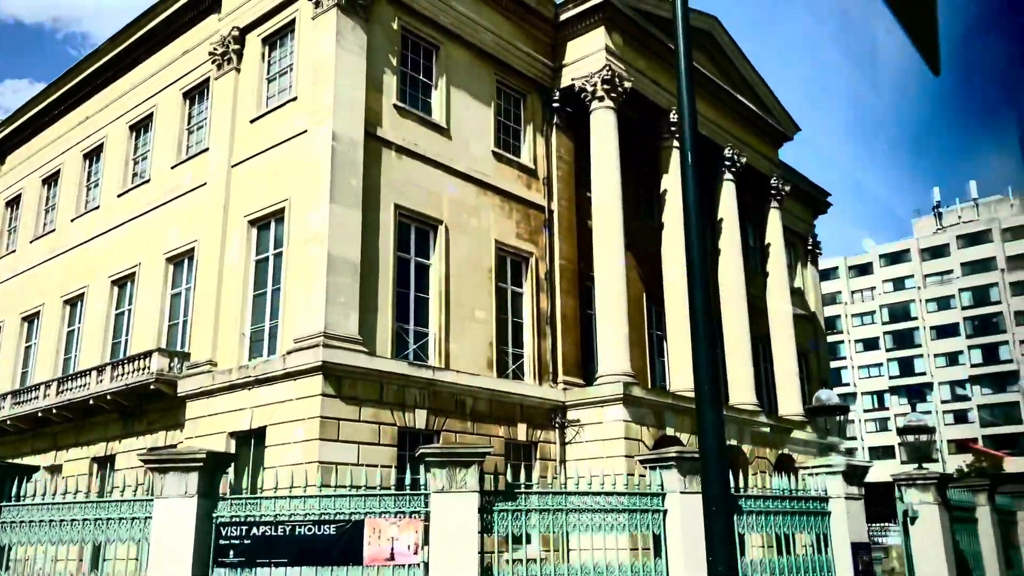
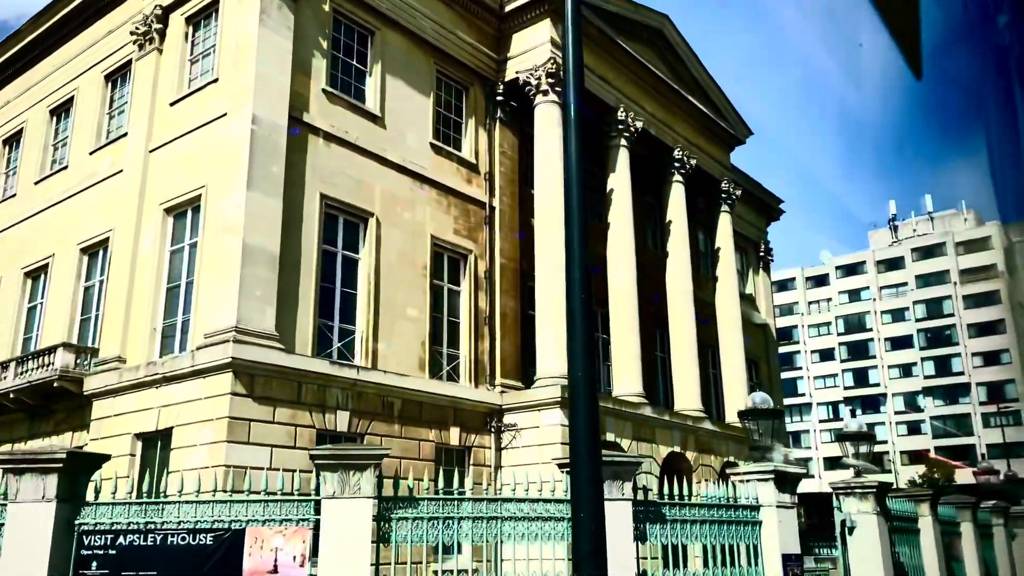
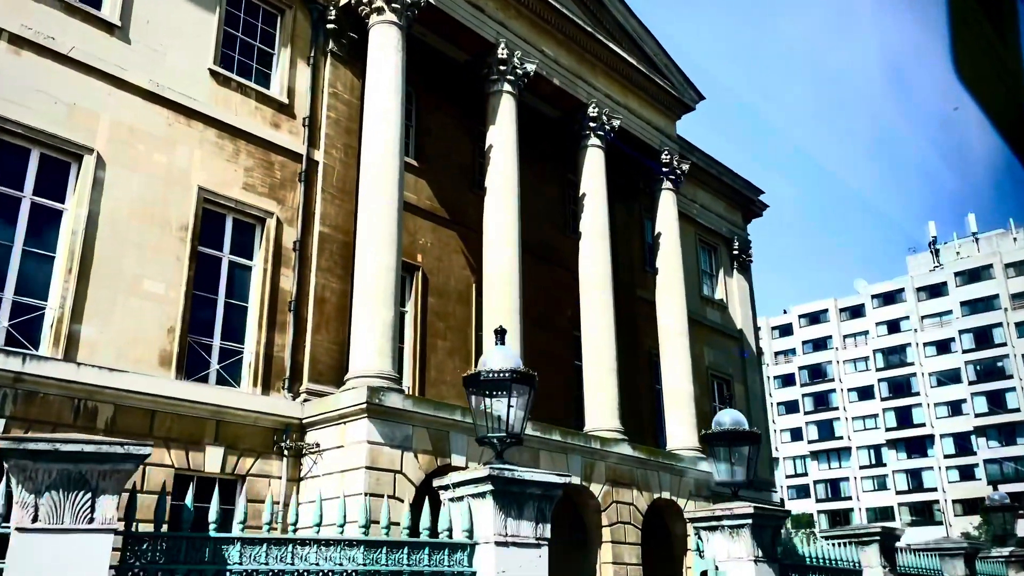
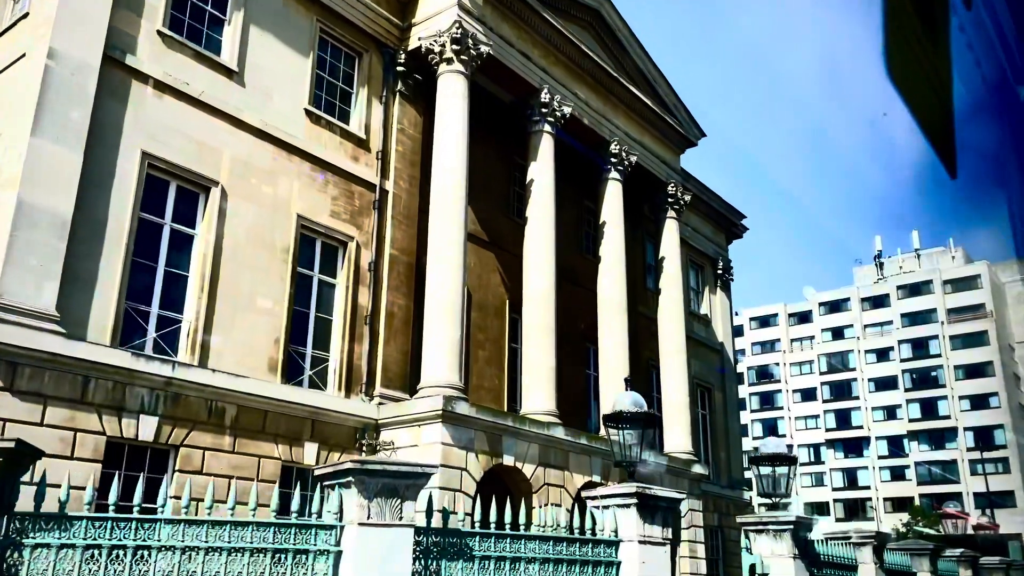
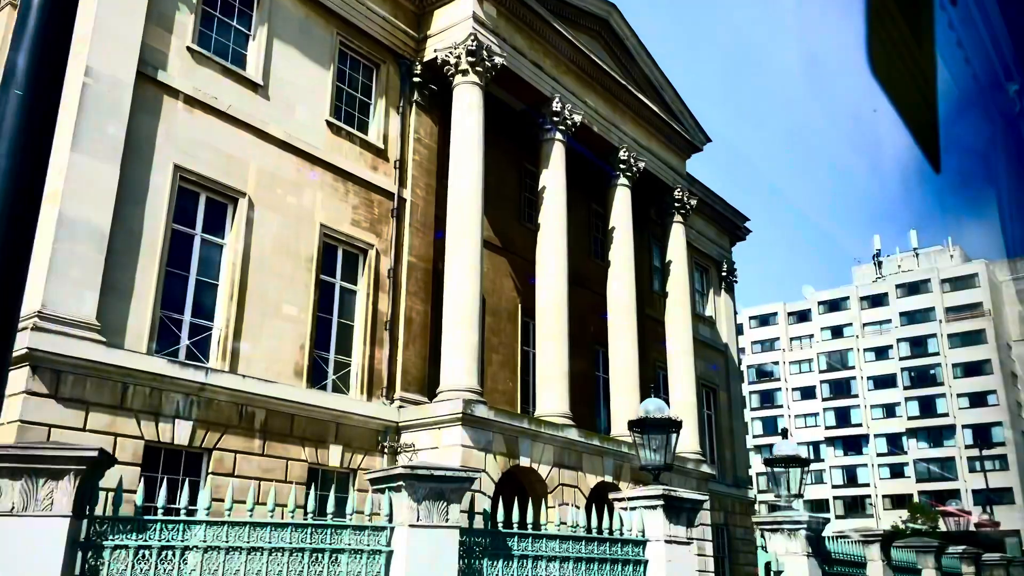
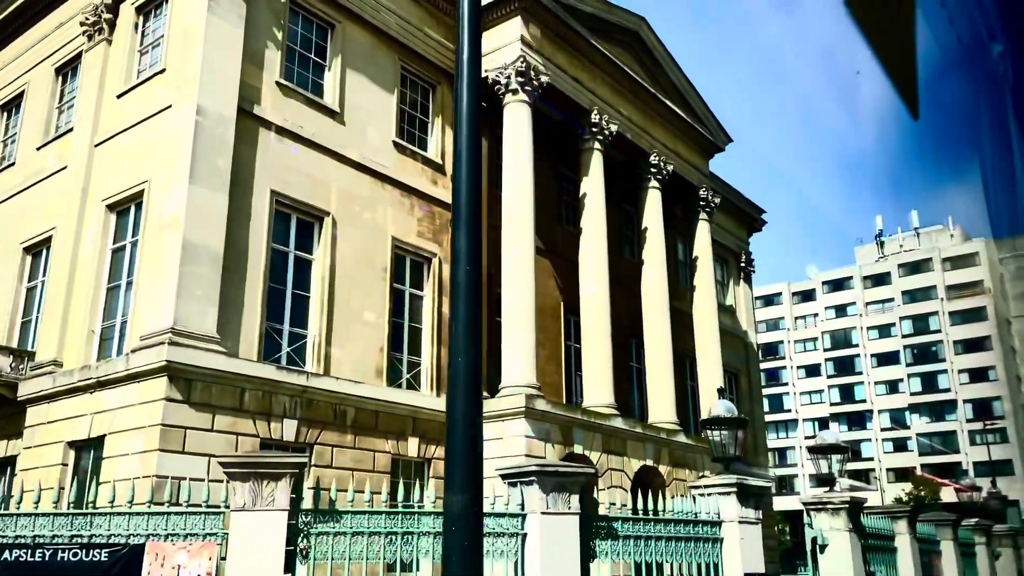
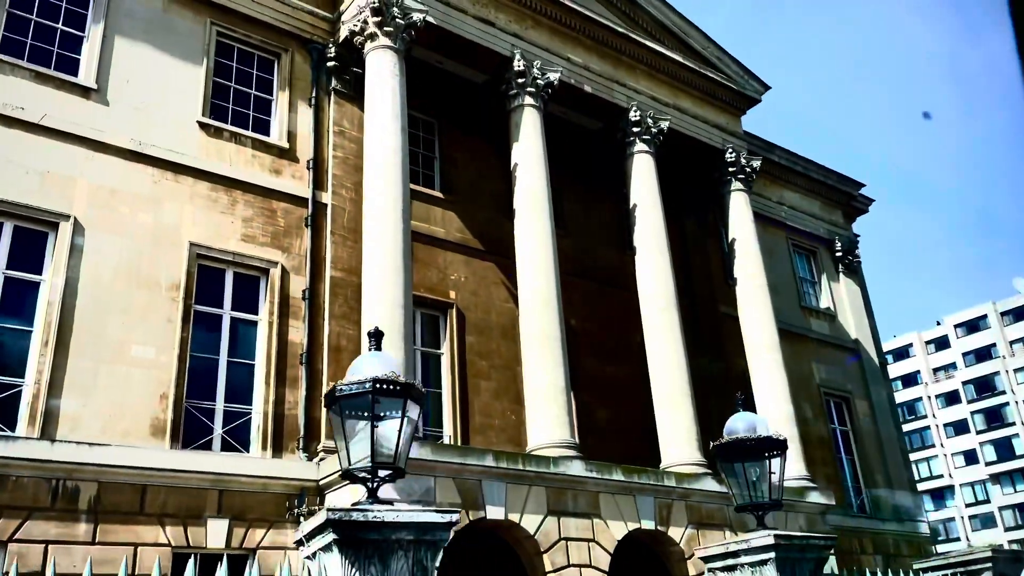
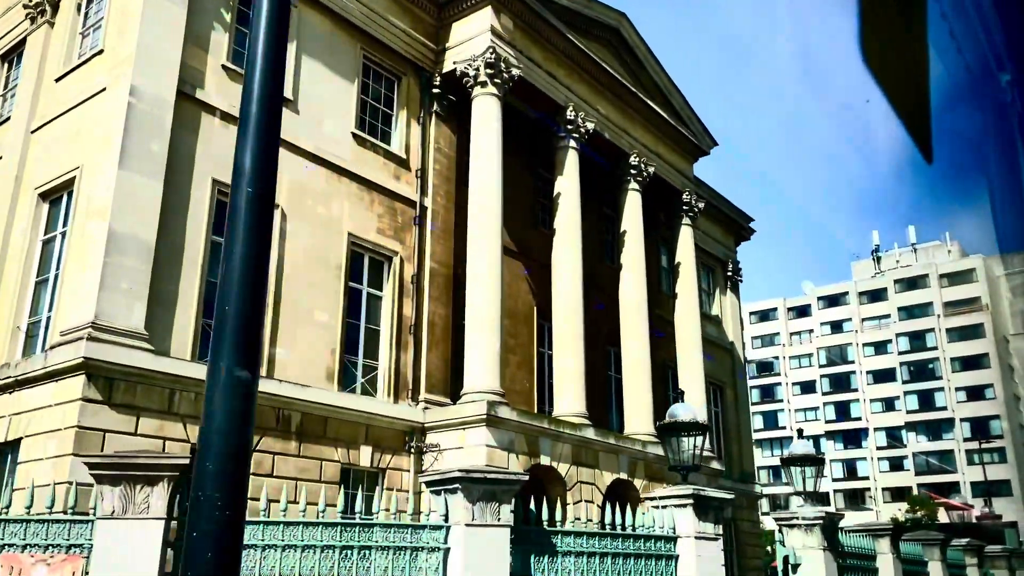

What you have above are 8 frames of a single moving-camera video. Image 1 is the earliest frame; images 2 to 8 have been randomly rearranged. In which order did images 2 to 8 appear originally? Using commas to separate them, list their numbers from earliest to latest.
2, 6, 8, 5, 4, 3, 7
